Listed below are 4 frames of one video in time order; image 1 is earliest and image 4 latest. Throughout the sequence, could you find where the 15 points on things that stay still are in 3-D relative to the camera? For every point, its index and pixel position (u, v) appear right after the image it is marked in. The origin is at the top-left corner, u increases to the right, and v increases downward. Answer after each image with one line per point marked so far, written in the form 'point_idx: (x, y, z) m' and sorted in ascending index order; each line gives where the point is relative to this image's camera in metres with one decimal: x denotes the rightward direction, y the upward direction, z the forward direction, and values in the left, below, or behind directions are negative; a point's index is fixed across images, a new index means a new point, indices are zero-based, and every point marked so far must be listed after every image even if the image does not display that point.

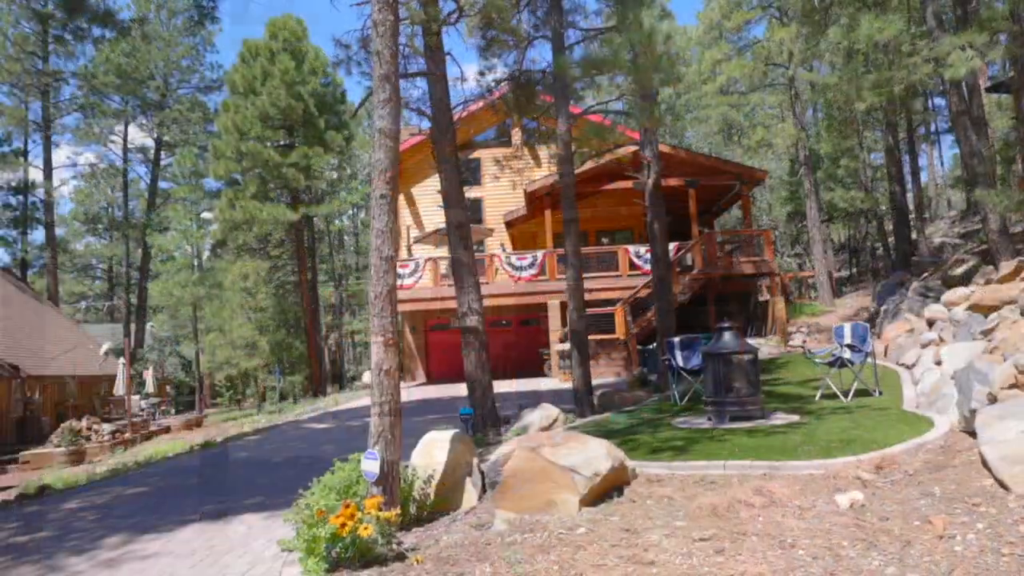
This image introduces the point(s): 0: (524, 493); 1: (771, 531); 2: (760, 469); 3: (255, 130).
0: (+0.1, -1.5, +5.4) m
1: (+1.6, -1.5, +4.4) m
2: (+1.9, -1.4, +5.6) m
3: (-6.9, +4.2, +19.8) m
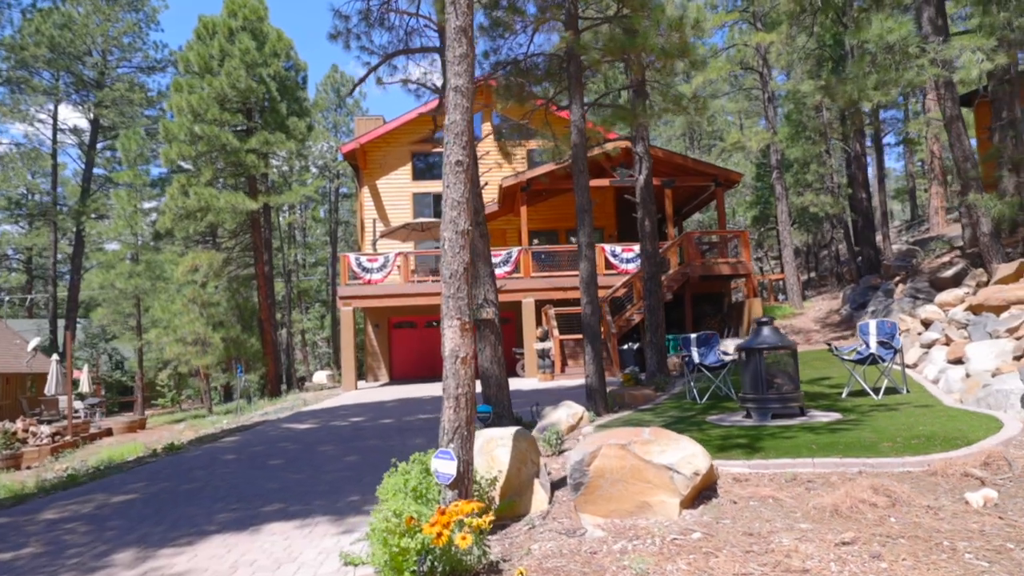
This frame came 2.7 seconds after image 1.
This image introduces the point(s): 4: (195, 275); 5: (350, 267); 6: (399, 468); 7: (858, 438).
0: (+0.7, -1.4, +4.9) m
1: (+2.3, -1.4, +4.1) m
2: (+2.5, -1.3, +5.3) m
3: (-7.6, +4.4, +18.6) m
4: (-8.2, +0.3, +19.0) m
5: (-4.0, +0.5, +18.5) m
6: (-0.7, -1.2, +4.7) m
7: (+2.9, -1.3, +6.1) m
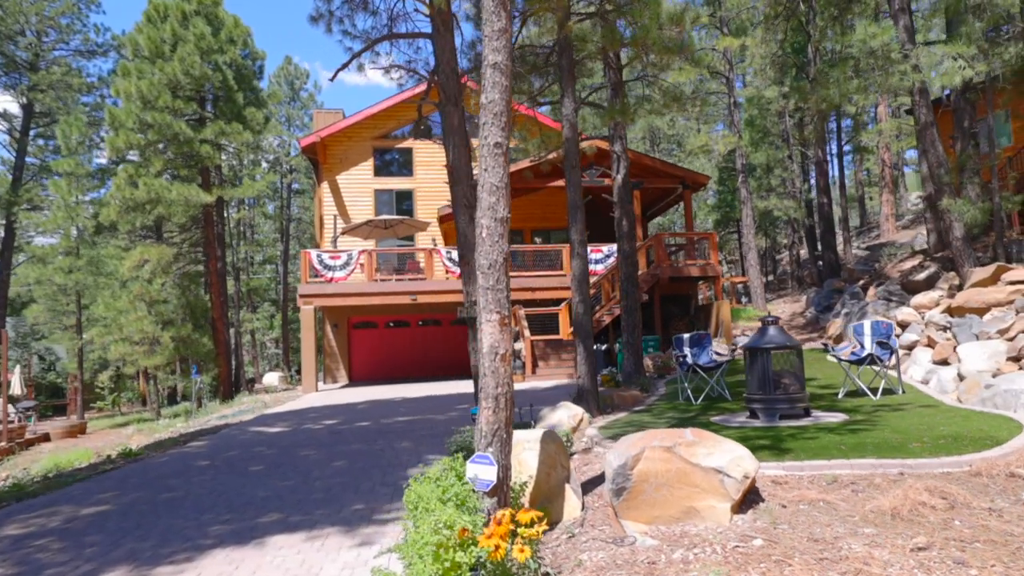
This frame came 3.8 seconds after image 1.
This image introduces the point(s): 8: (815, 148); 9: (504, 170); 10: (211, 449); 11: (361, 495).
0: (+0.9, -1.4, +4.7) m
1: (+2.6, -1.3, +3.9) m
2: (+2.7, -1.3, +5.2) m
3: (-8.3, +4.5, +17.6) m
4: (-9.0, +0.4, +18.0) m
5: (-4.8, +0.6, +17.8) m
6: (-0.4, -1.1, +4.3) m
7: (+3.0, -1.2, +6.0) m
8: (+7.8, +3.6, +19.1) m
9: (0.0, +0.8, +4.7) m
10: (-3.8, -2.0, +9.3) m
11: (-1.3, -1.8, +6.4) m
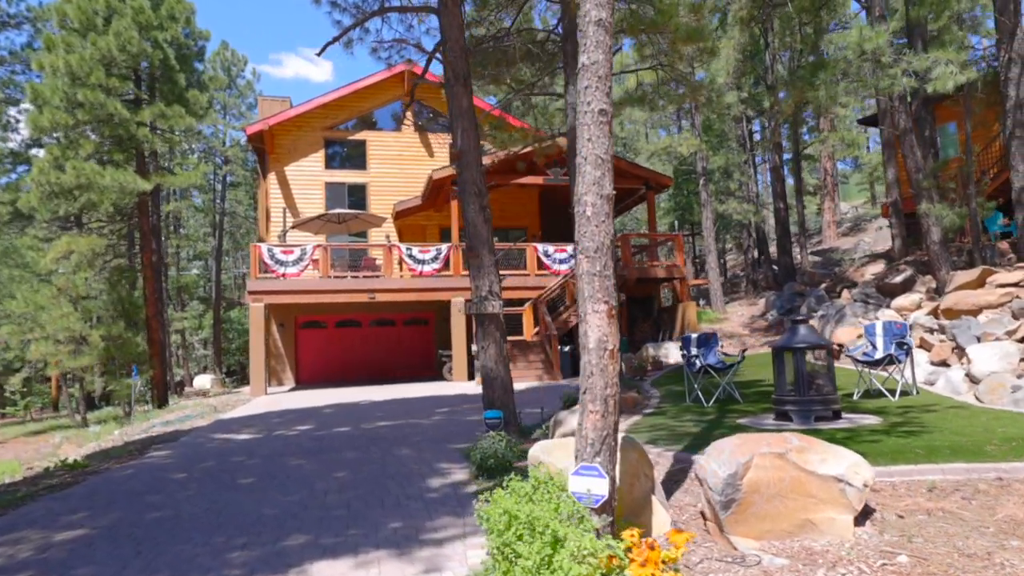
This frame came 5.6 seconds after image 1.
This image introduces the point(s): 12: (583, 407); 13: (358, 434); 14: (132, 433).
0: (+1.5, -1.3, +4.2) m
1: (+3.2, -1.3, +3.6) m
2: (+3.2, -1.2, +4.9) m
3: (-9.1, +4.6, +16.1) m
4: (-9.9, +0.5, +16.4) m
5: (-5.7, +0.7, +16.6) m
6: (+0.2, -1.0, +3.7) m
7: (+3.4, -1.2, +5.8) m
8: (+6.8, +3.5, +19.3) m
9: (+0.5, +0.8, +4.2) m
10: (-3.7, -1.9, +8.2) m
11: (-0.9, -1.7, +5.7) m
12: (+0.4, -0.6, +3.9) m
13: (-2.0, -1.9, +9.4) m
14: (-6.5, -2.5, +12.6) m
